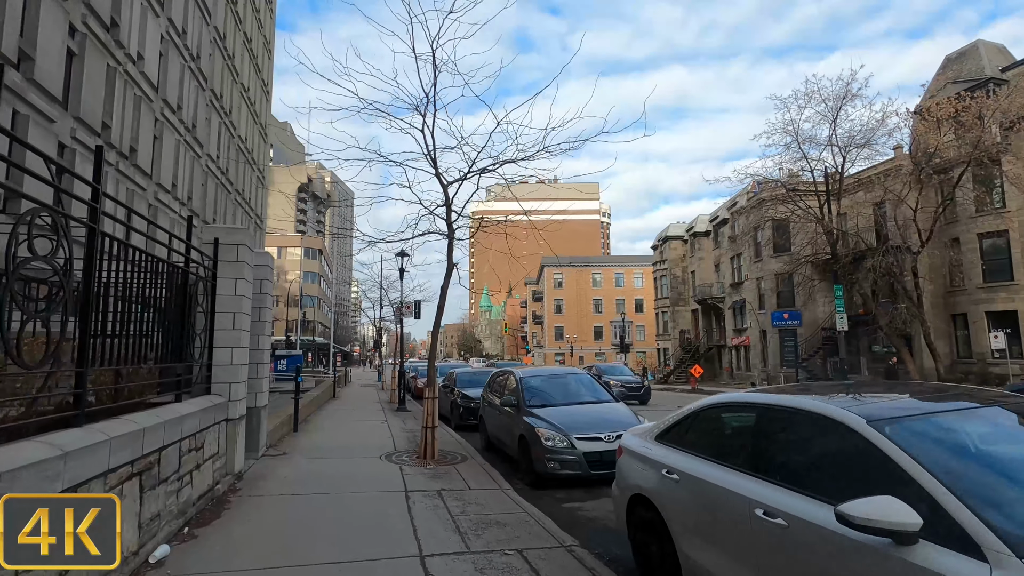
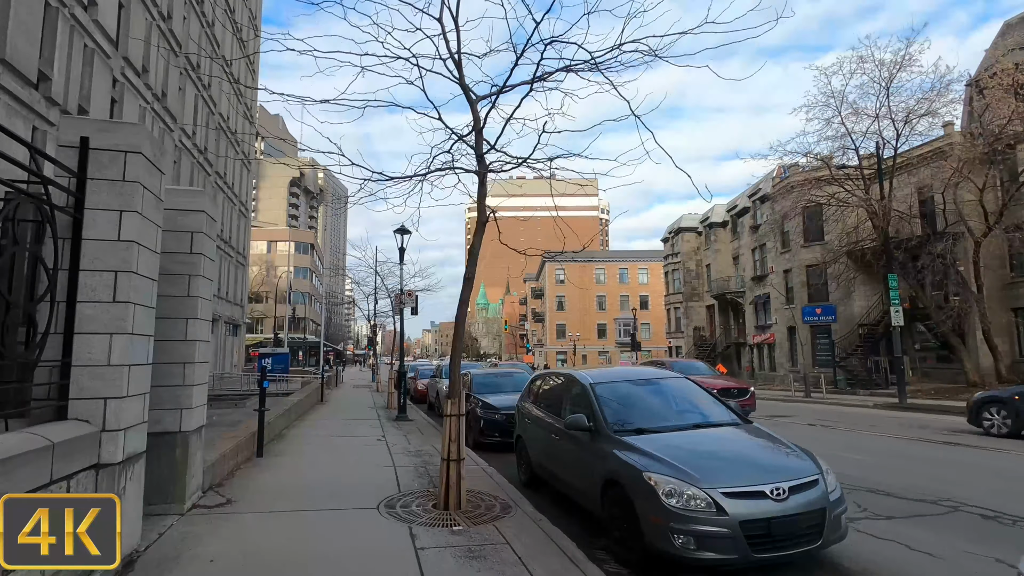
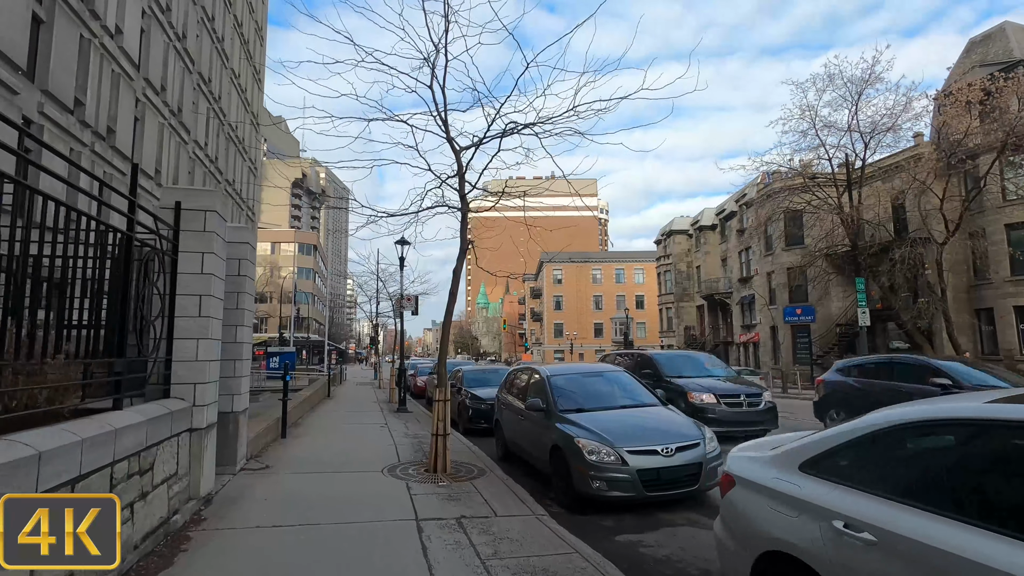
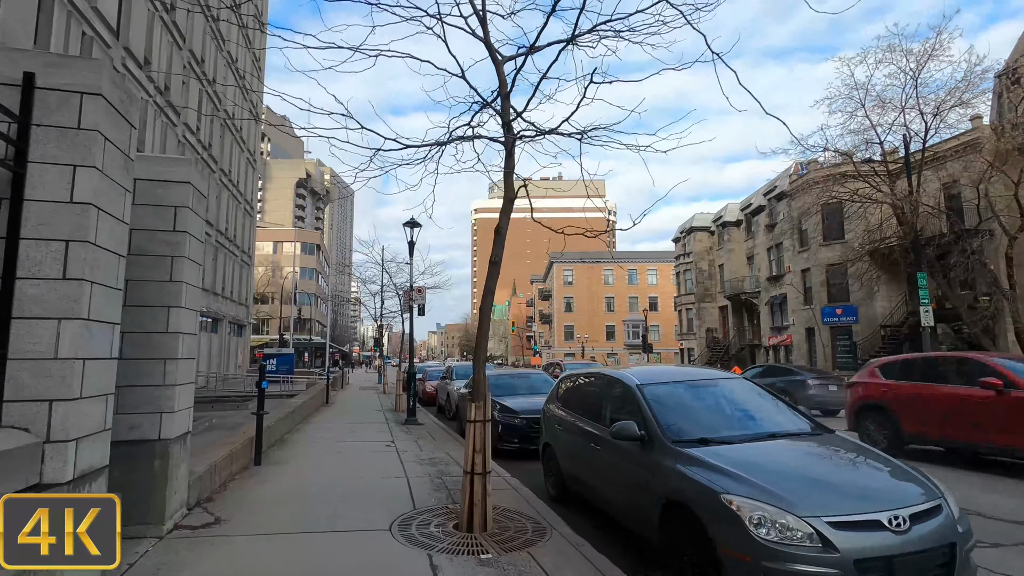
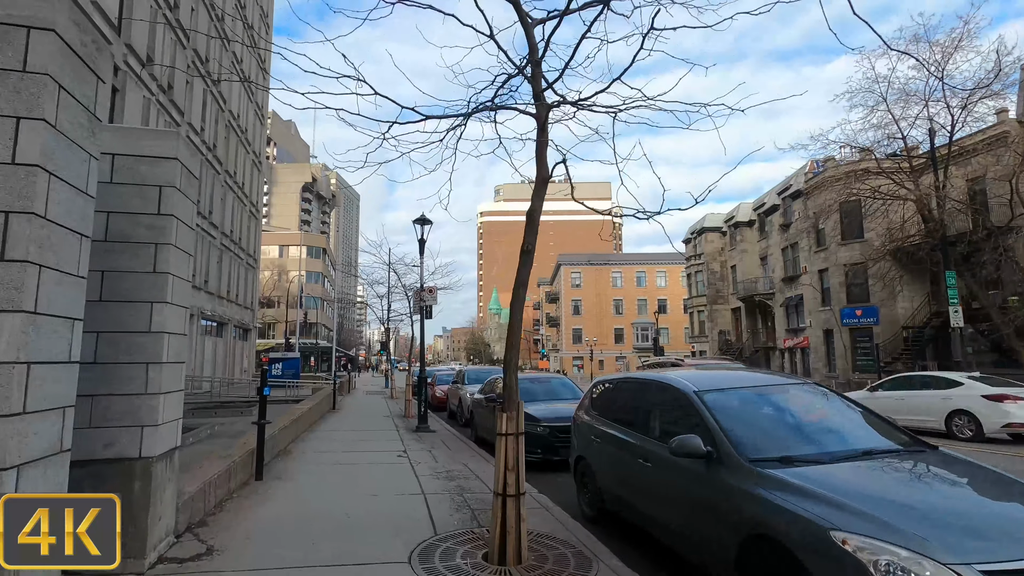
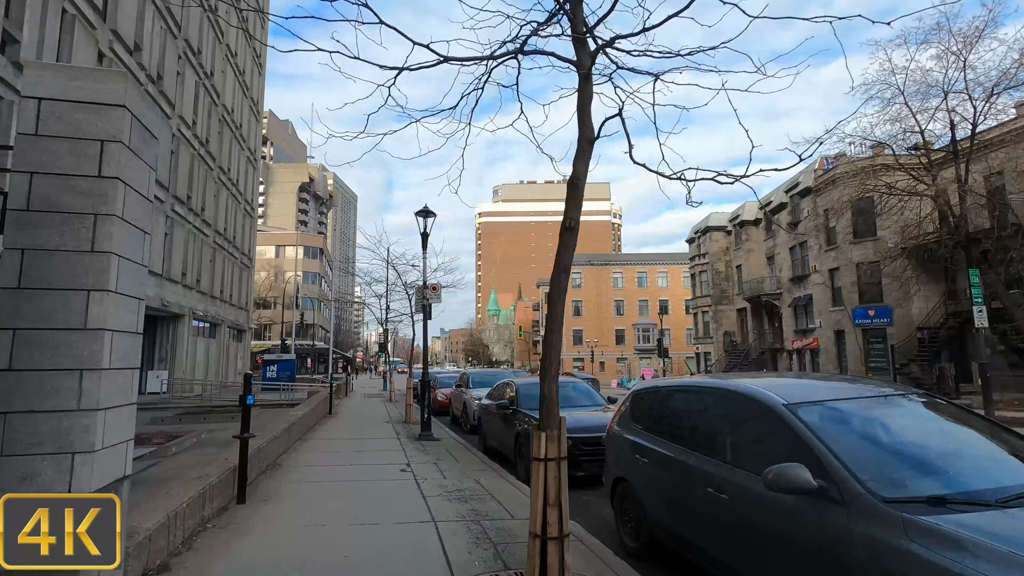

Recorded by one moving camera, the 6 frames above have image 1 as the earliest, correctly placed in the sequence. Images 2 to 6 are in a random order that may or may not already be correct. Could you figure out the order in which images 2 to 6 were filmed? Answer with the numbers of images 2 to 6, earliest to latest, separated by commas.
3, 2, 4, 5, 6
